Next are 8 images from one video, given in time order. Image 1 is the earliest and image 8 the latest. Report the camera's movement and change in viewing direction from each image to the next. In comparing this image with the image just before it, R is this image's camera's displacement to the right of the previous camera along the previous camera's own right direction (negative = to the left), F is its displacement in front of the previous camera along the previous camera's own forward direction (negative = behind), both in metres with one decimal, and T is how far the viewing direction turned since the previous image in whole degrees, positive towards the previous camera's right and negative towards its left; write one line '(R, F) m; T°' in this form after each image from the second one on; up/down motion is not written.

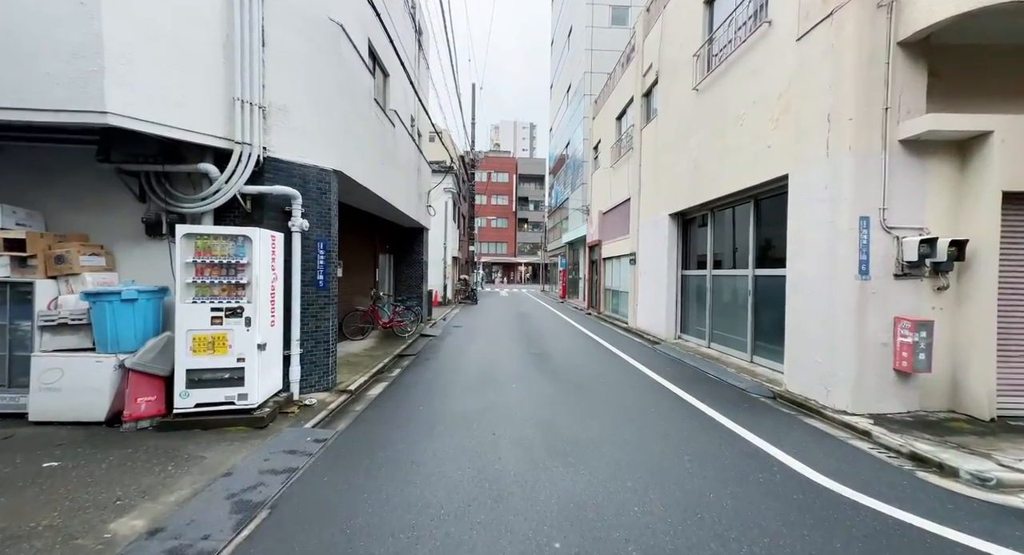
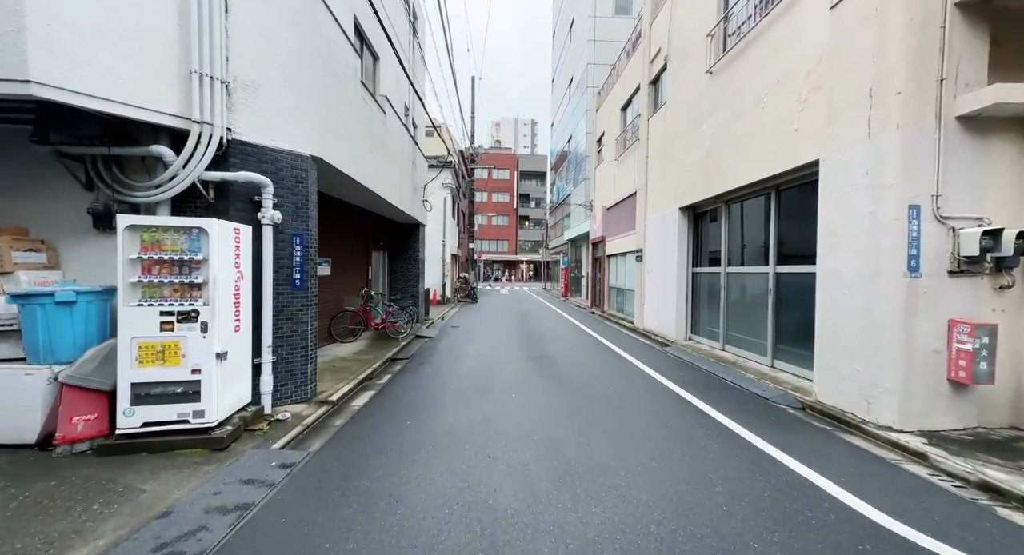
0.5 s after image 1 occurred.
(0.0, +0.7) m; 0°
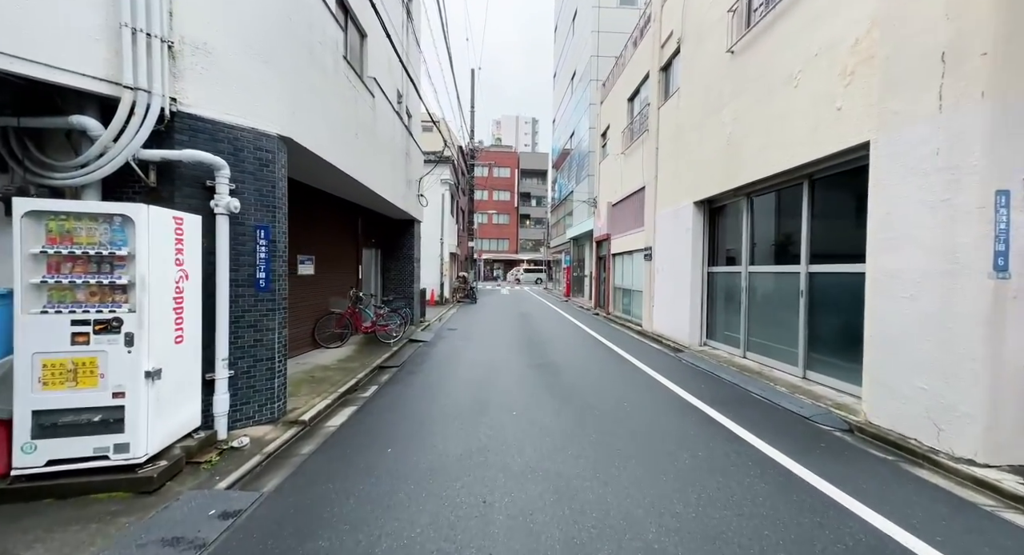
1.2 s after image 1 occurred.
(0.0, +0.8) m; 0°
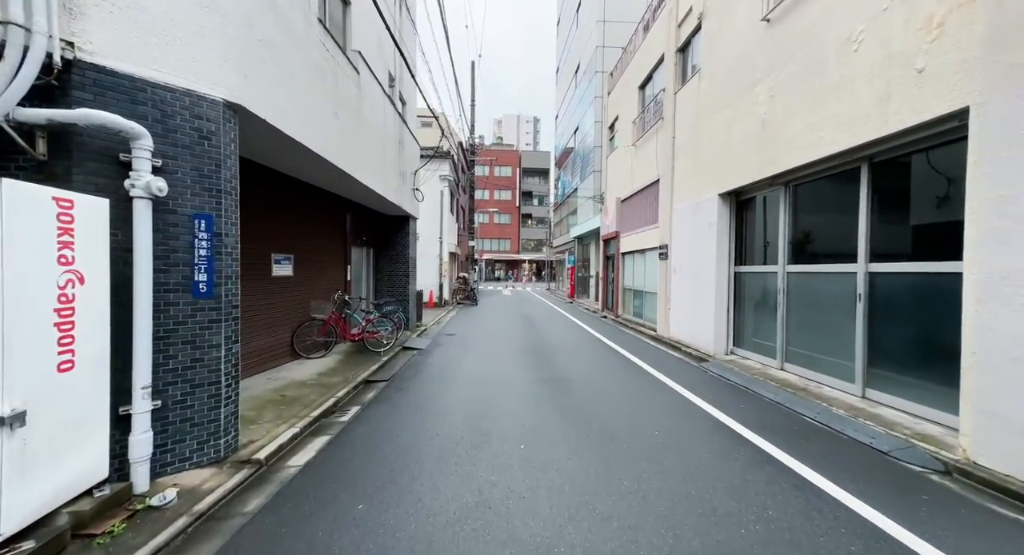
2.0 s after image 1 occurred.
(-0.1, +1.0) m; 0°
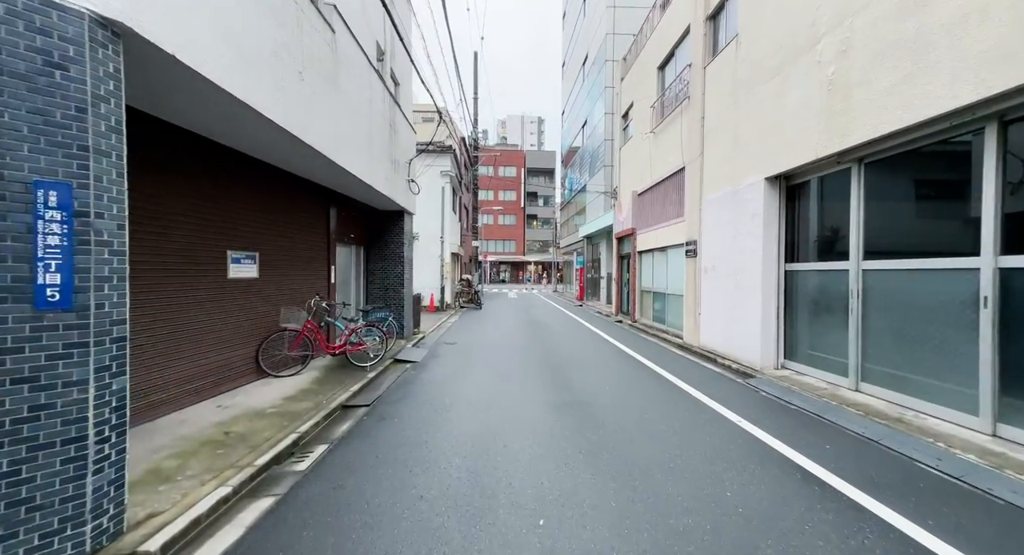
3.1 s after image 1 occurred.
(-0.1, +1.3) m; -1°
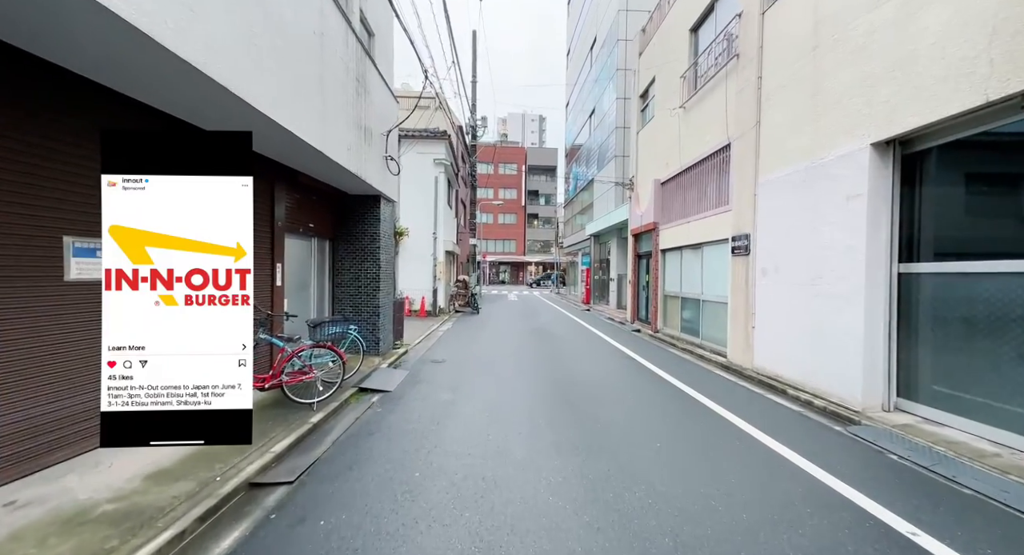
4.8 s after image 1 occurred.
(-0.1, +2.2) m; 0°
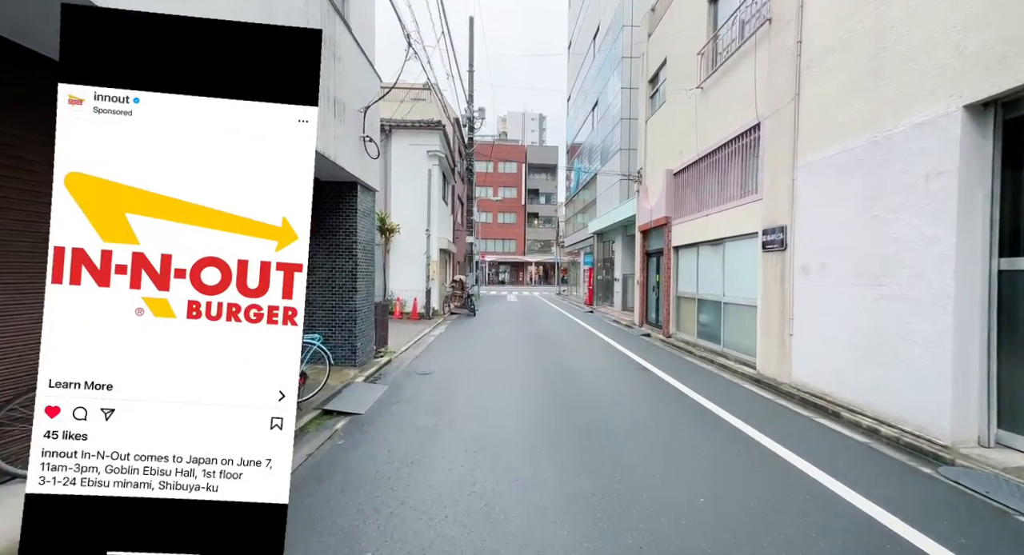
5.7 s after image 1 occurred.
(0.0, +1.2) m; 0°
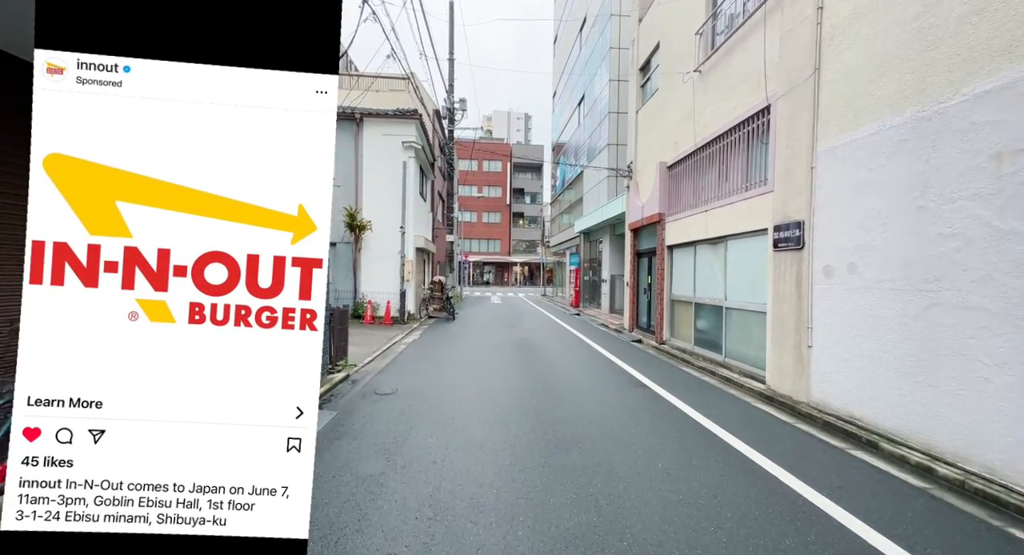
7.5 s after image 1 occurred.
(+0.1, +1.1) m; +2°
